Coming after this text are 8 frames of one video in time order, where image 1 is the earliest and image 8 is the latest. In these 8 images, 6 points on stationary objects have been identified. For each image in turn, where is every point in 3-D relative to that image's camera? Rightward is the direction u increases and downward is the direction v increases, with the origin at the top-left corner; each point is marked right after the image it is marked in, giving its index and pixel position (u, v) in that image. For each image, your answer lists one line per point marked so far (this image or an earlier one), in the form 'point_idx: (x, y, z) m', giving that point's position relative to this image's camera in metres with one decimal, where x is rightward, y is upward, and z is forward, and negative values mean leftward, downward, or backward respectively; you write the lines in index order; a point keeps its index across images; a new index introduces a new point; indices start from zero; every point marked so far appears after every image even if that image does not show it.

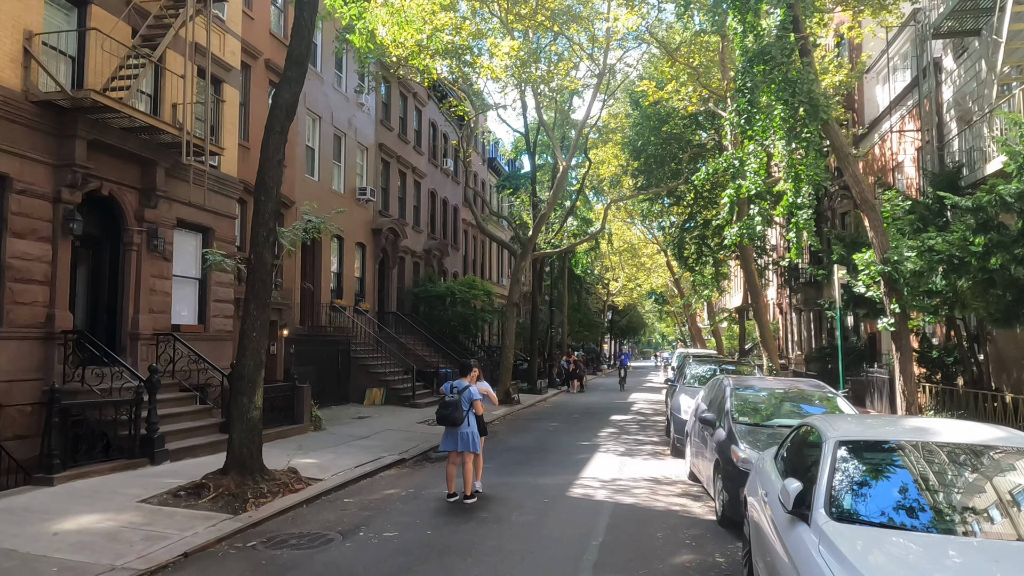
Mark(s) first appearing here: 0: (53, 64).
0: (-6.8, +3.3, +11.2) m
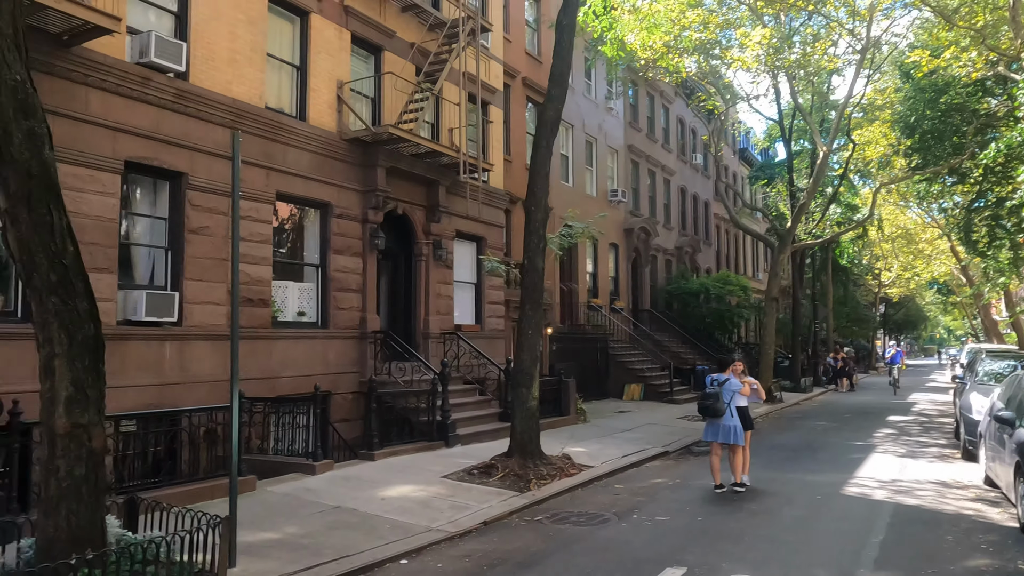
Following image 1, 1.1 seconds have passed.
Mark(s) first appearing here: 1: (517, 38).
0: (-2.7, +3.2, +13.3) m
1: (+0.1, +6.4, +19.6) m
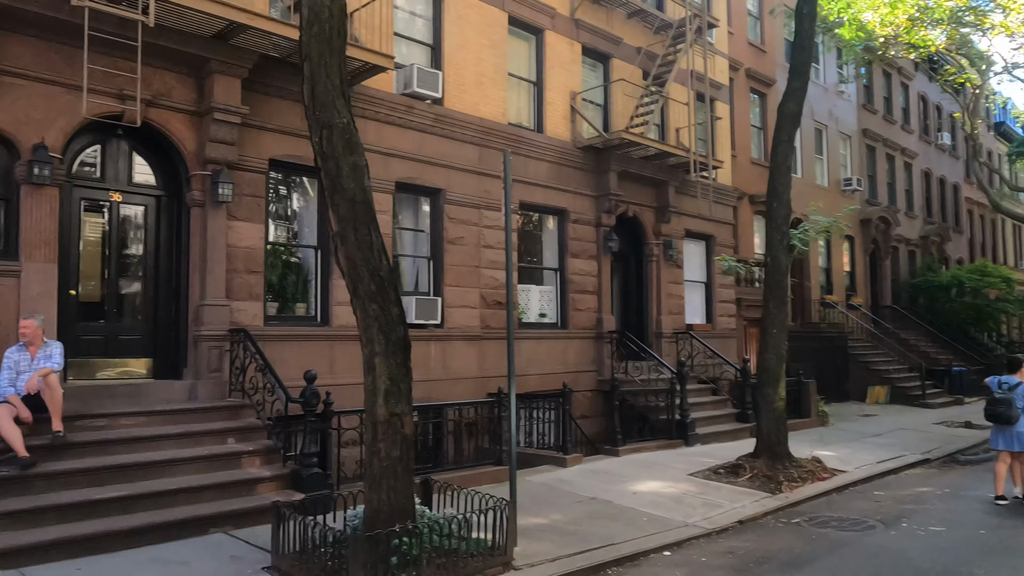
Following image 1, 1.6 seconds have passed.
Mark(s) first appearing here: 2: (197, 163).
0: (+1.4, +3.1, +13.7) m
1: (+5.7, +6.5, +19.1) m
2: (-3.5, +1.4, +8.5) m
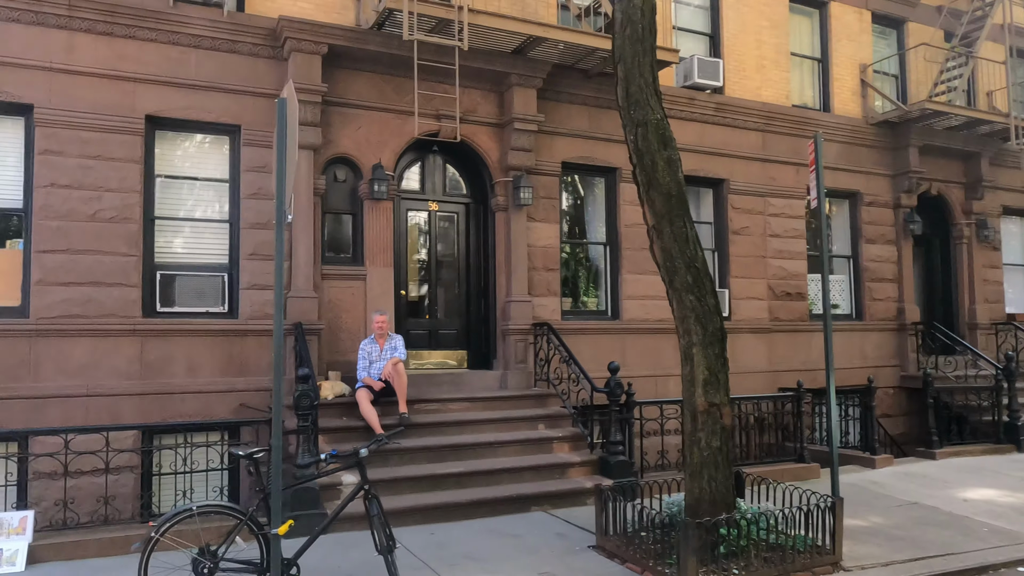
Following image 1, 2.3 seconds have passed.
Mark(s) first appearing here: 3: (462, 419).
0: (+6.2, +3.3, +12.6) m
1: (+11.9, +6.9, +16.3) m
2: (-0.1, +1.4, +9.3) m
3: (-0.5, -1.4, +7.9) m
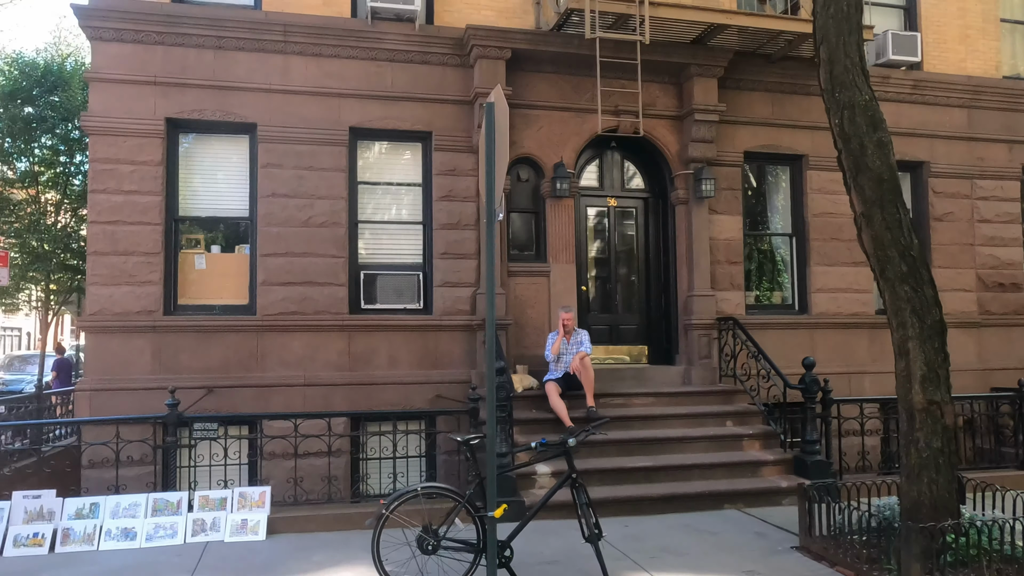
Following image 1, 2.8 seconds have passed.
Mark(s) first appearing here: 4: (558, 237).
0: (+8.9, +3.5, +11.1) m
1: (+15.2, +7.1, +13.6) m
2: (+2.0, +1.5, +9.2) m
3: (+1.4, -1.3, +7.9) m
4: (+0.5, +0.6, +8.7) m
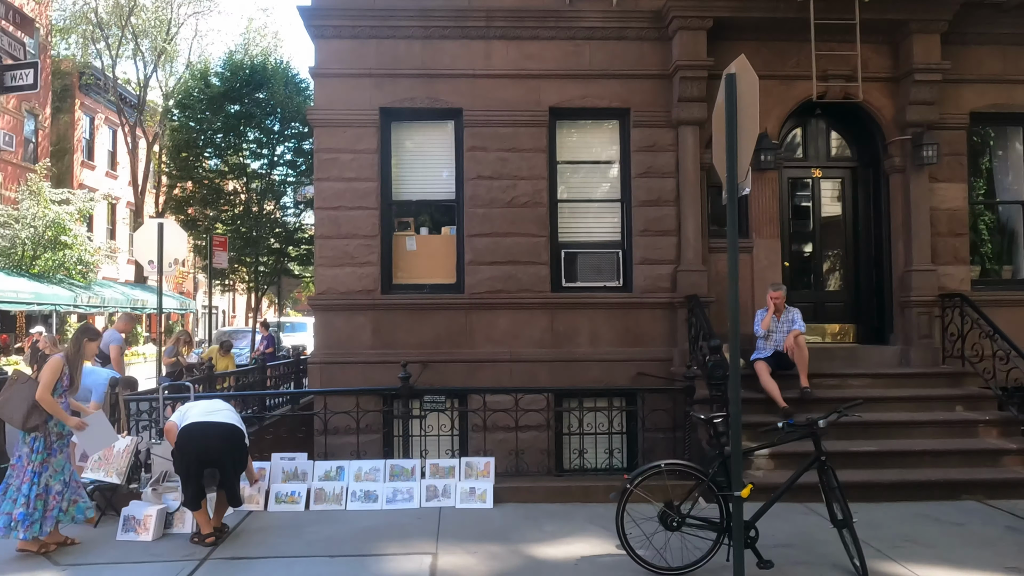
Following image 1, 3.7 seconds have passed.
0: (+11.4, +3.9, +9.1) m
1: (+18.0, +7.6, +10.2) m
2: (+4.3, +1.8, +8.5) m
3: (+3.5, -1.1, +7.5) m
4: (+2.8, +0.9, +8.4) m
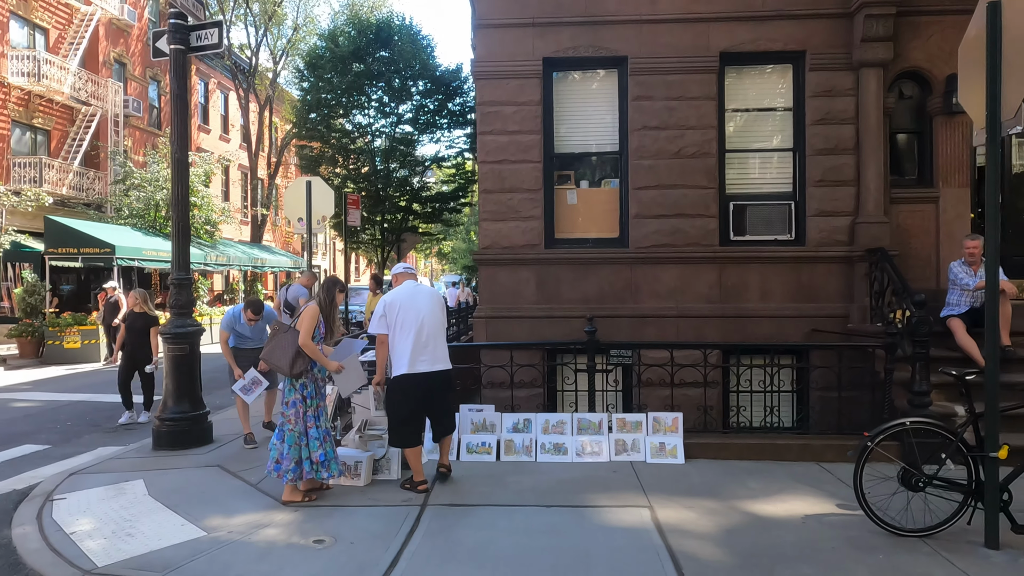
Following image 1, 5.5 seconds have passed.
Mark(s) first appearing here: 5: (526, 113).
0: (+13.1, +4.4, +7.5) m
1: (+19.8, +8.2, +7.7) m
2: (+6.1, +2.3, +7.8) m
3: (+5.2, -0.6, +6.9) m
4: (+4.5, +1.3, +7.8) m
5: (+0.1, +1.9, +8.1) m
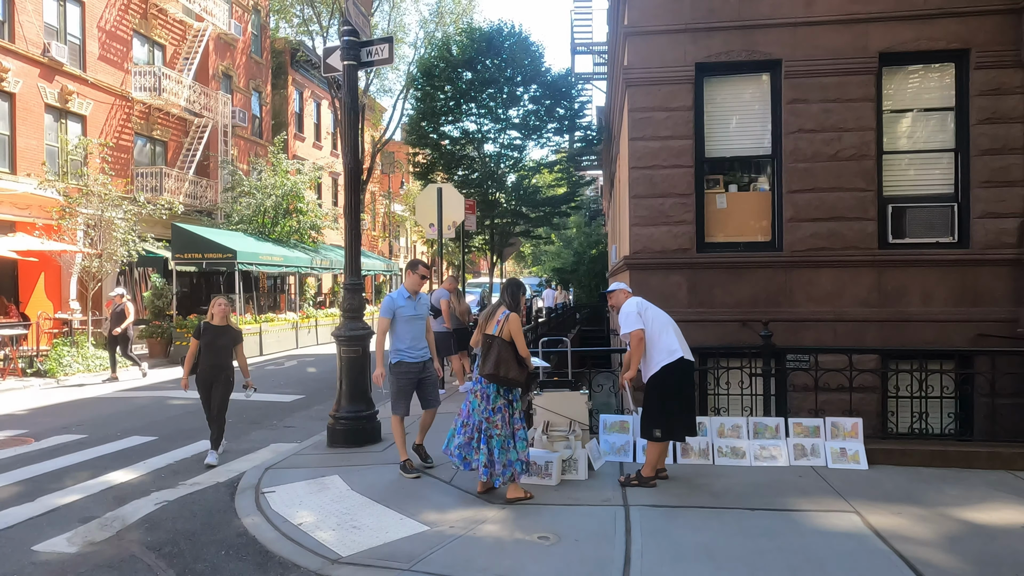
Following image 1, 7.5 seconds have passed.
0: (+14.7, +4.4, +6.4) m
1: (+21.3, +8.2, +6.1) m
2: (+7.7, +2.3, +7.3) m
3: (+6.7, -0.6, +6.6) m
4: (+6.1, +1.3, +7.5) m
5: (+1.8, +1.8, +8.2) m
